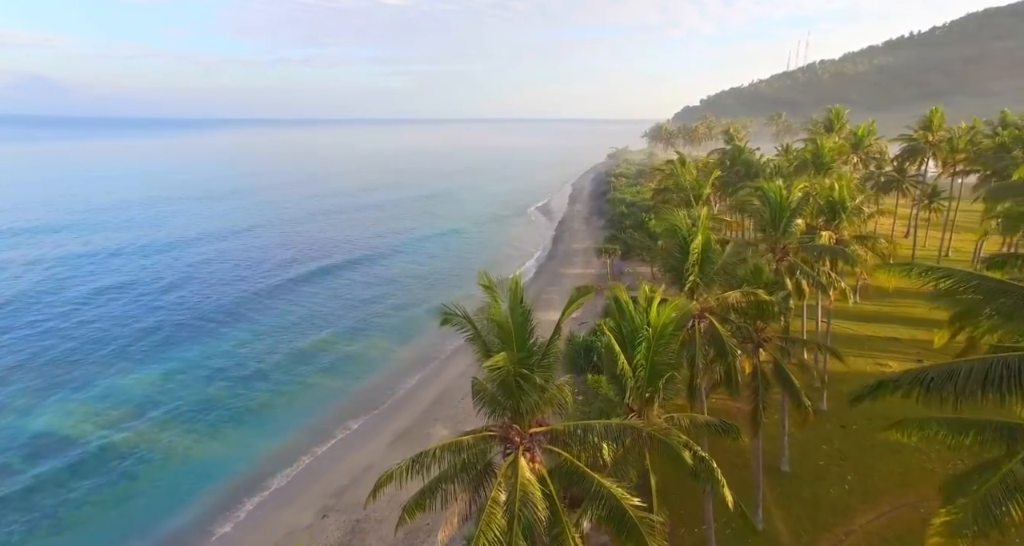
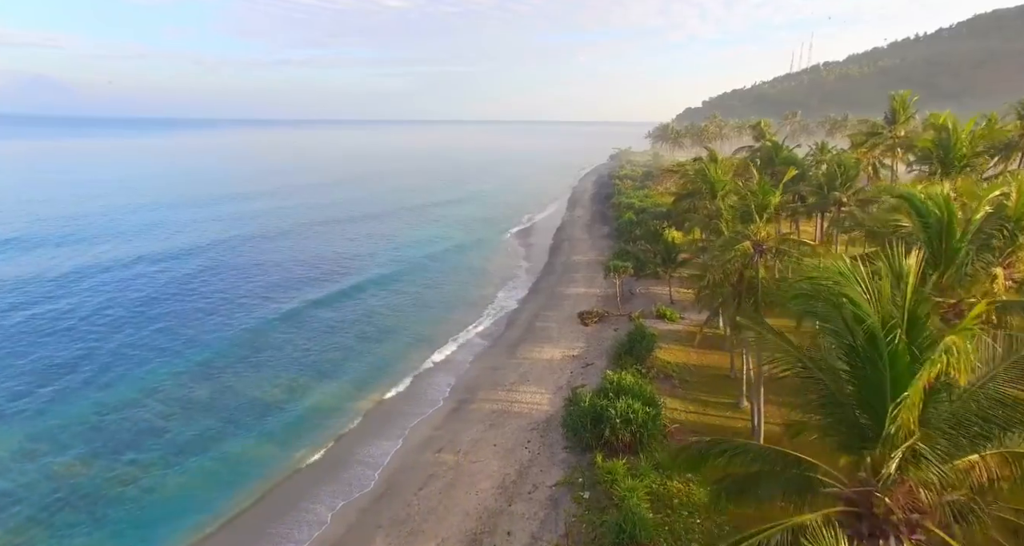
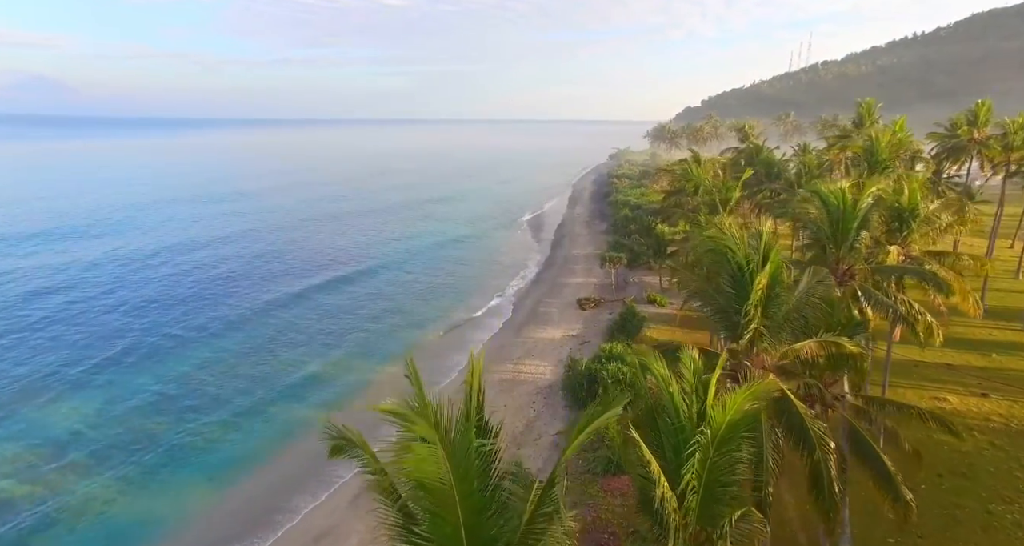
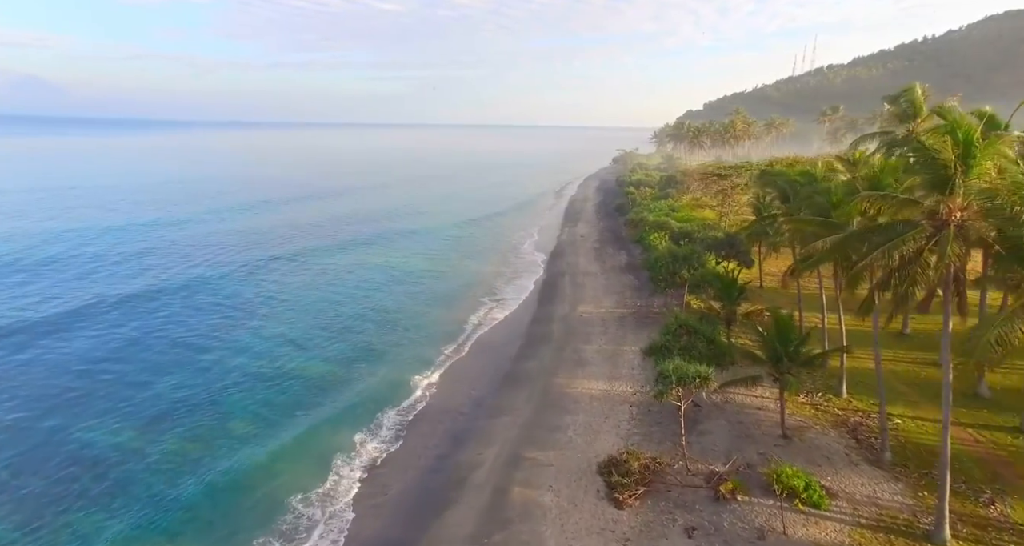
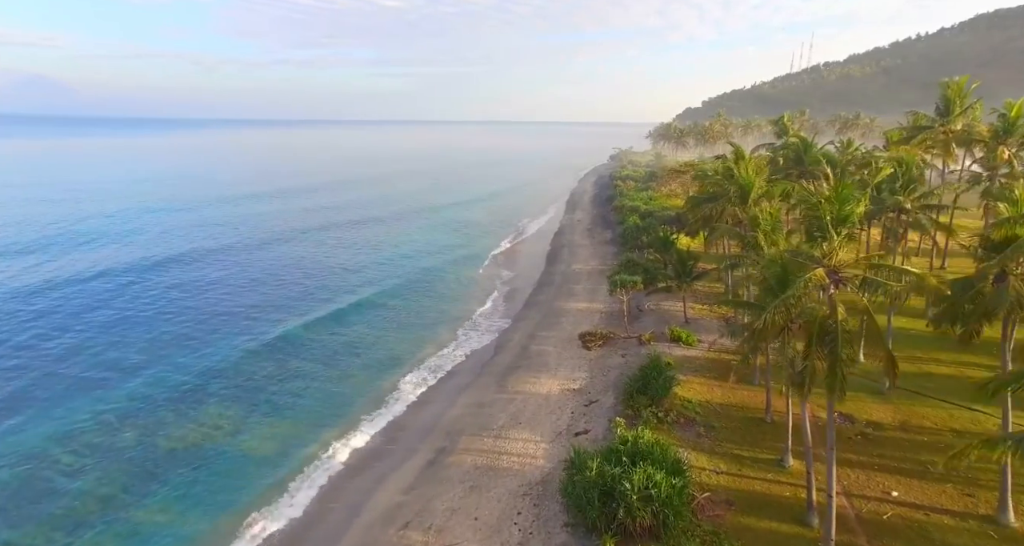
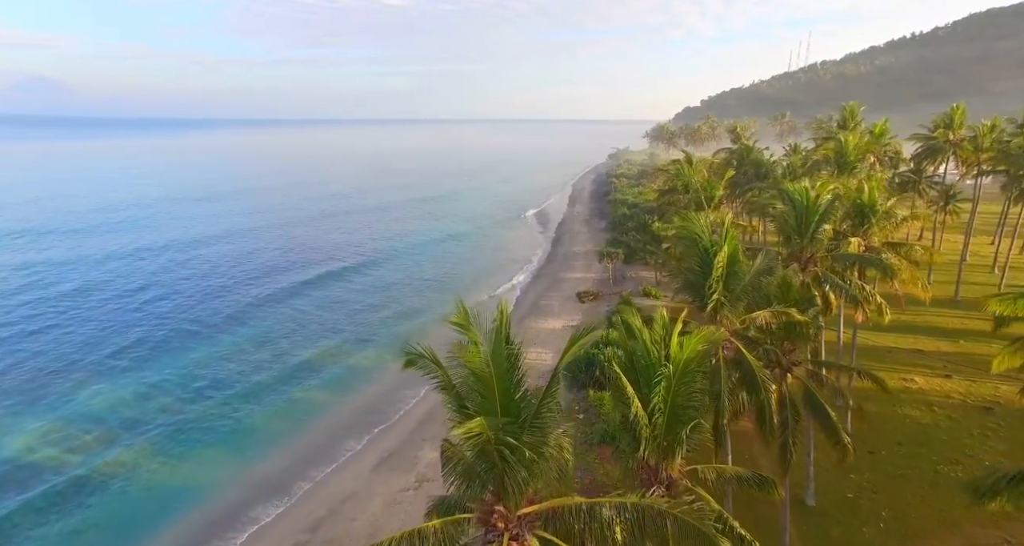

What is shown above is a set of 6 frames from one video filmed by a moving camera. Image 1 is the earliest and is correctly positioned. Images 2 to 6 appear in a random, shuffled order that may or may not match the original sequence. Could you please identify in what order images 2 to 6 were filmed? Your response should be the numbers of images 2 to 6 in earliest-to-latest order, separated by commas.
6, 3, 2, 5, 4
